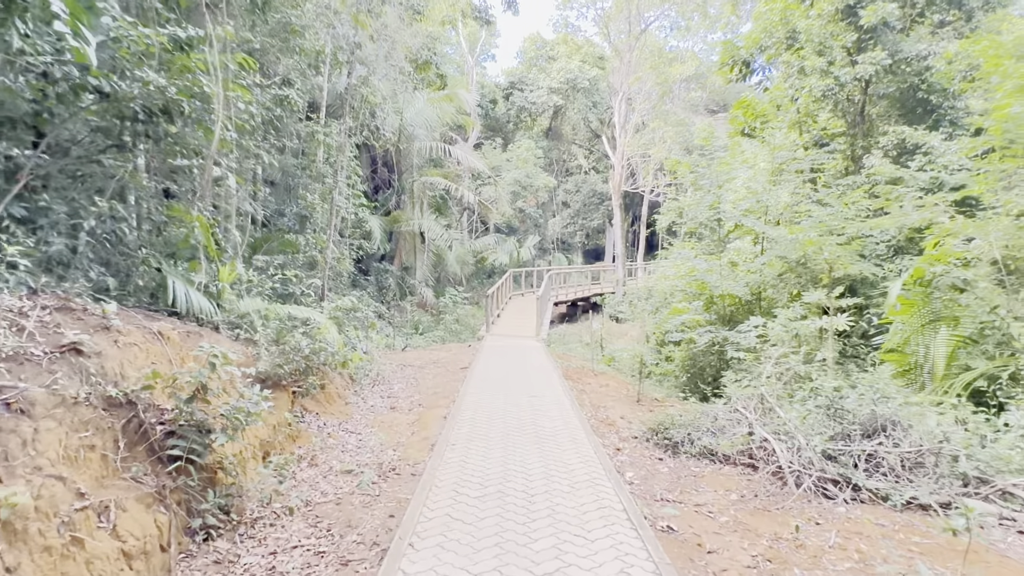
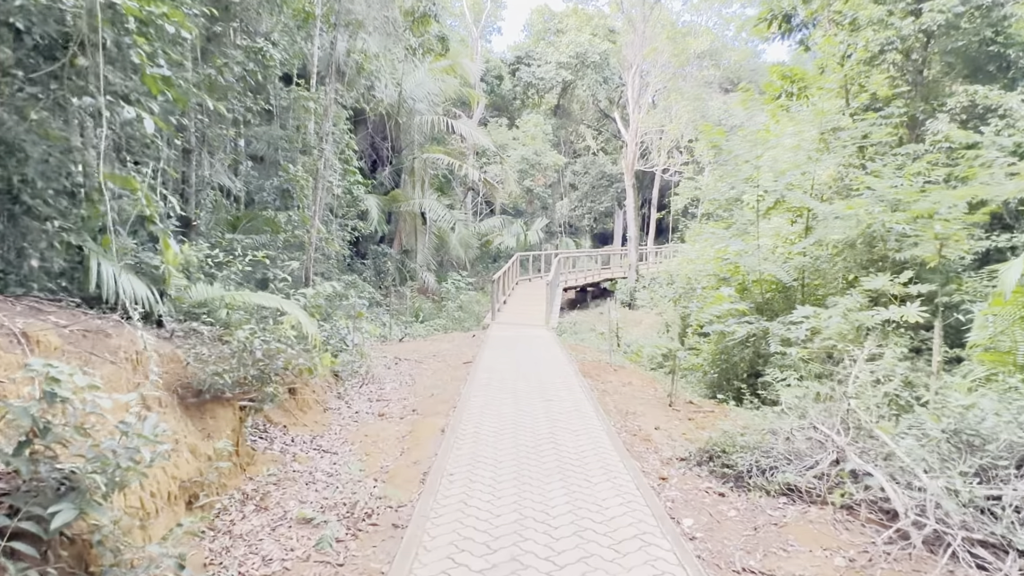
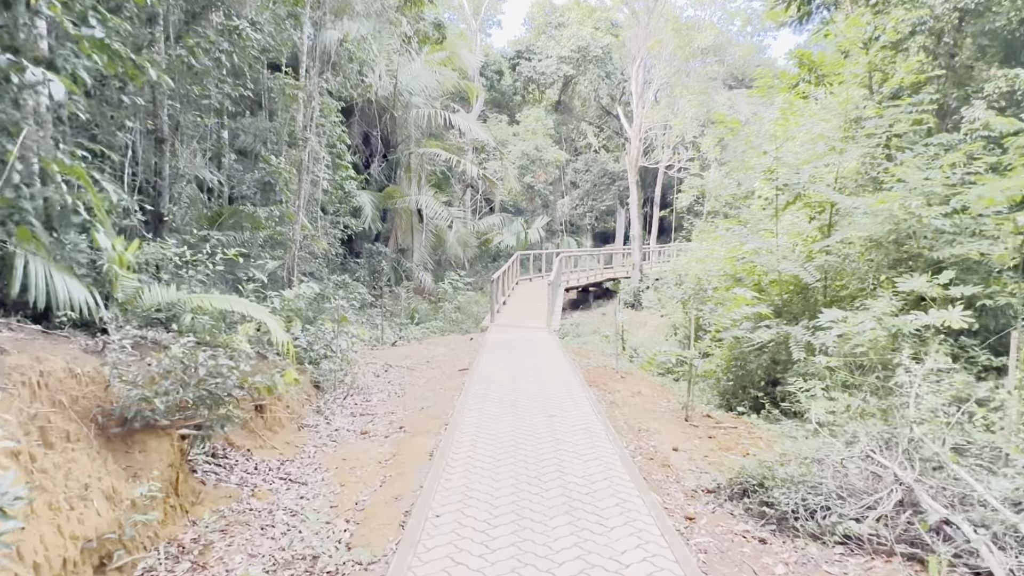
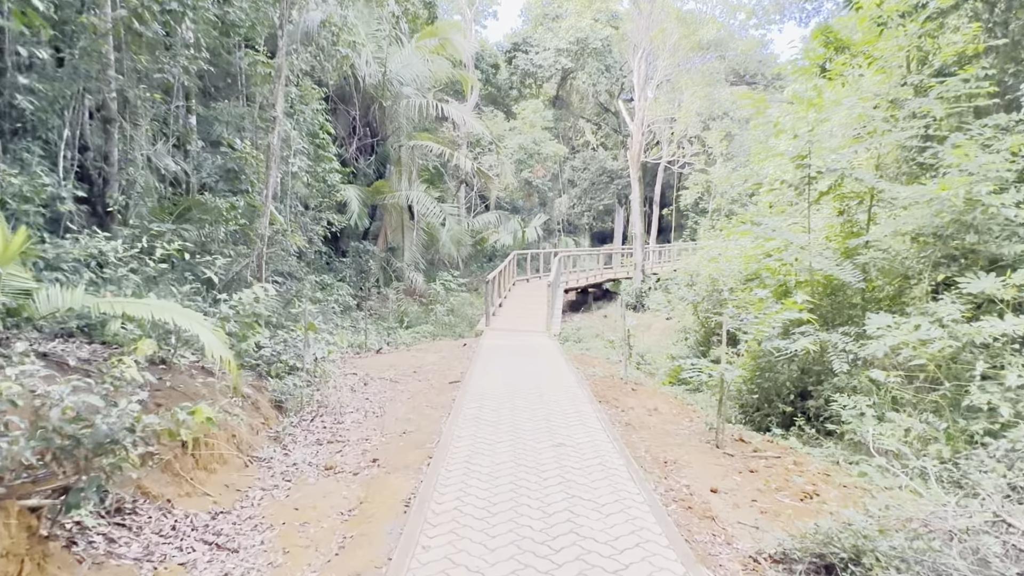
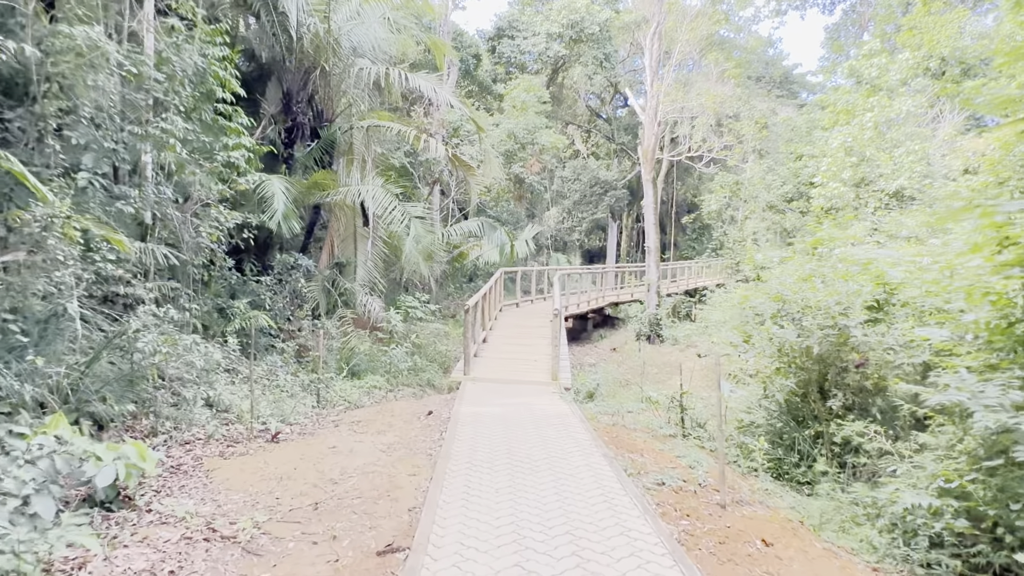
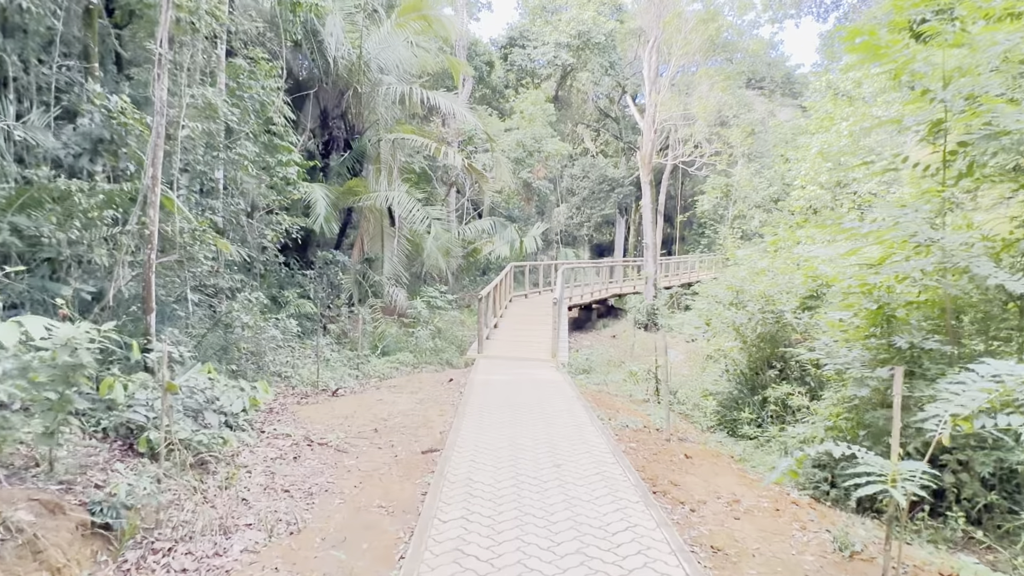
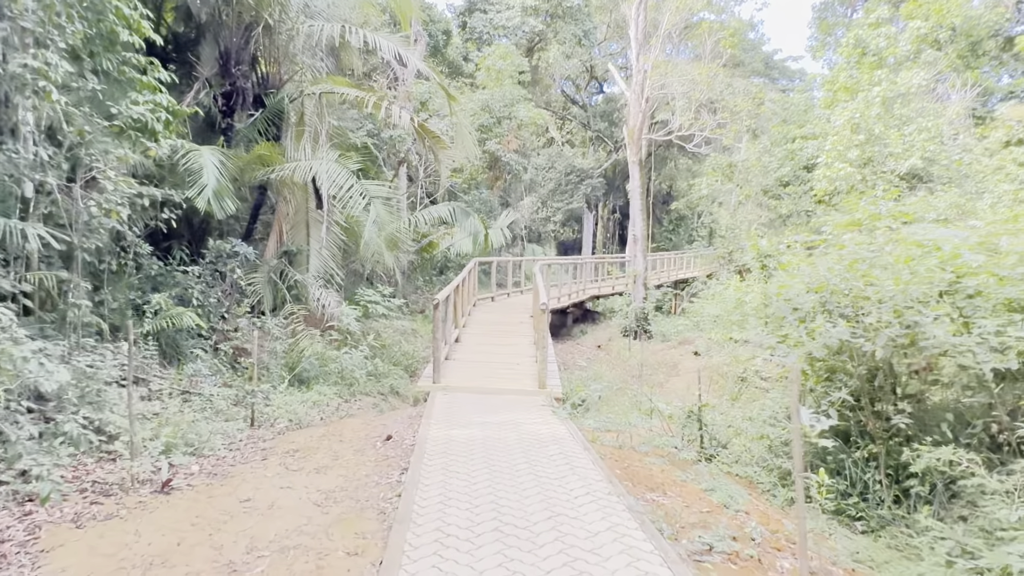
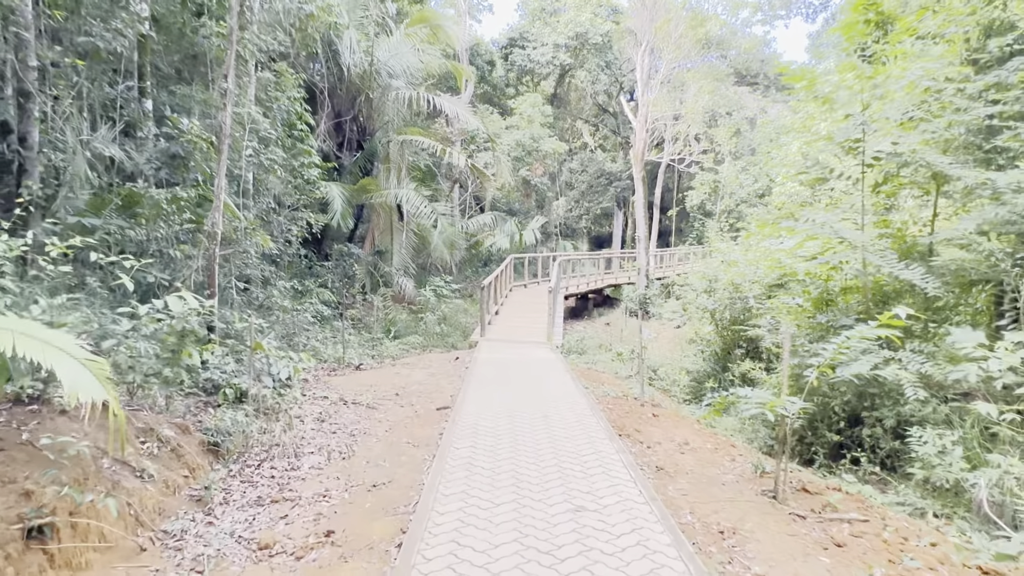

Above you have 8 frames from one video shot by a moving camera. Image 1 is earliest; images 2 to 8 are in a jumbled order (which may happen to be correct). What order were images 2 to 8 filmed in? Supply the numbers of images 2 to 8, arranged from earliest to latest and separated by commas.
2, 3, 4, 8, 6, 5, 7
